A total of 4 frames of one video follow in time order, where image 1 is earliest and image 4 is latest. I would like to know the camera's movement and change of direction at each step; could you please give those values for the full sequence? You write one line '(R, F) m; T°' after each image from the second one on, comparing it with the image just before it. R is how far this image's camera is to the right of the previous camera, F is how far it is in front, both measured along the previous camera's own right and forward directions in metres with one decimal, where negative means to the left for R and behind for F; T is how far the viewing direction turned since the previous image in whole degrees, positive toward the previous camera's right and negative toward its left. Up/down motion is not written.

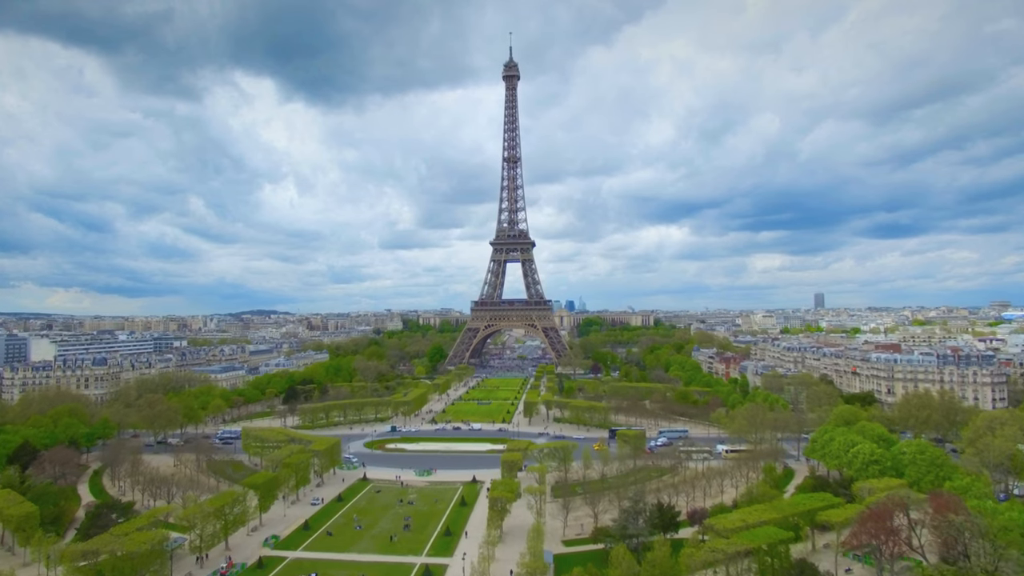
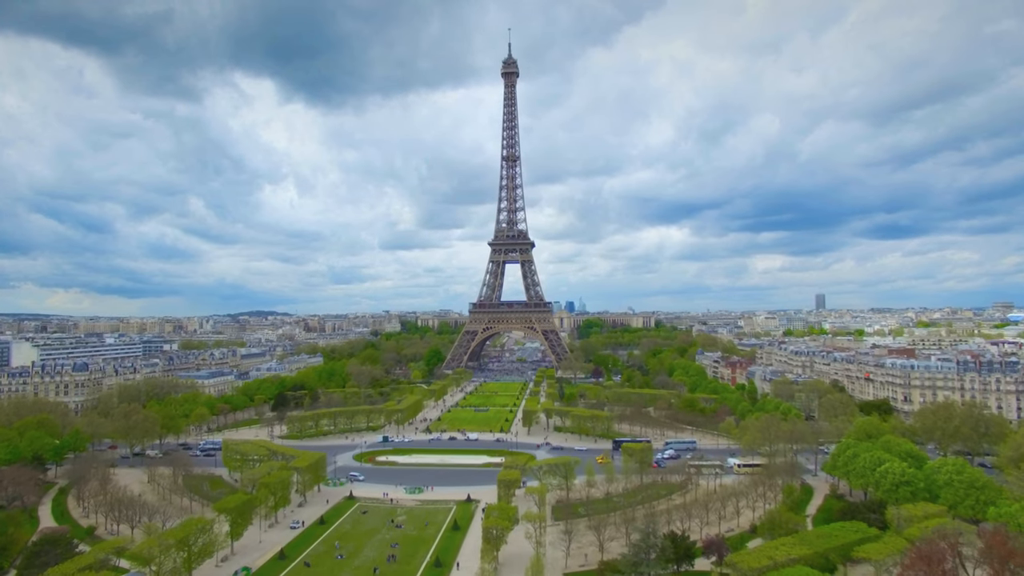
(+0.1, +2.8) m; 0°
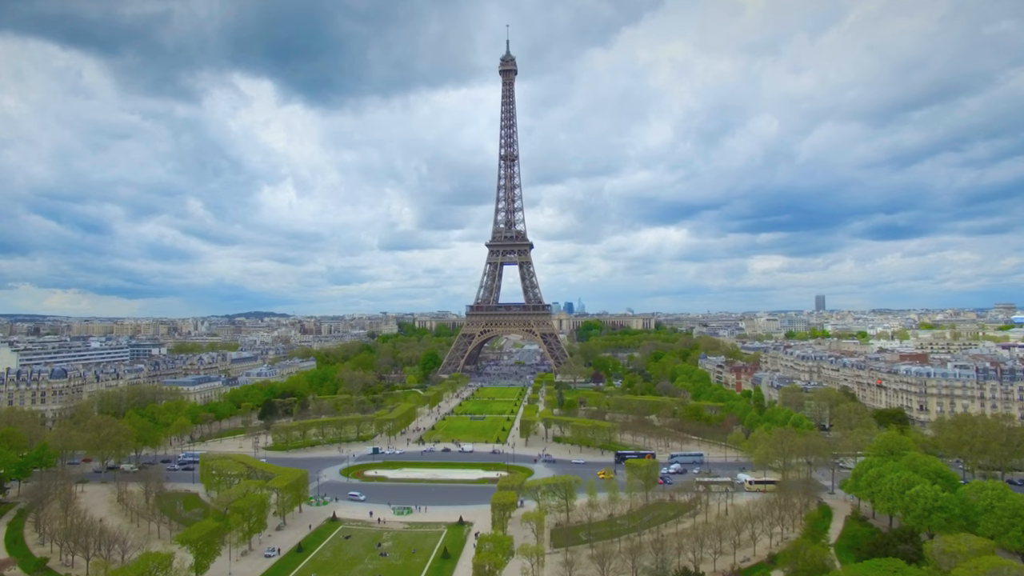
(+0.2, +2.7) m; 0°
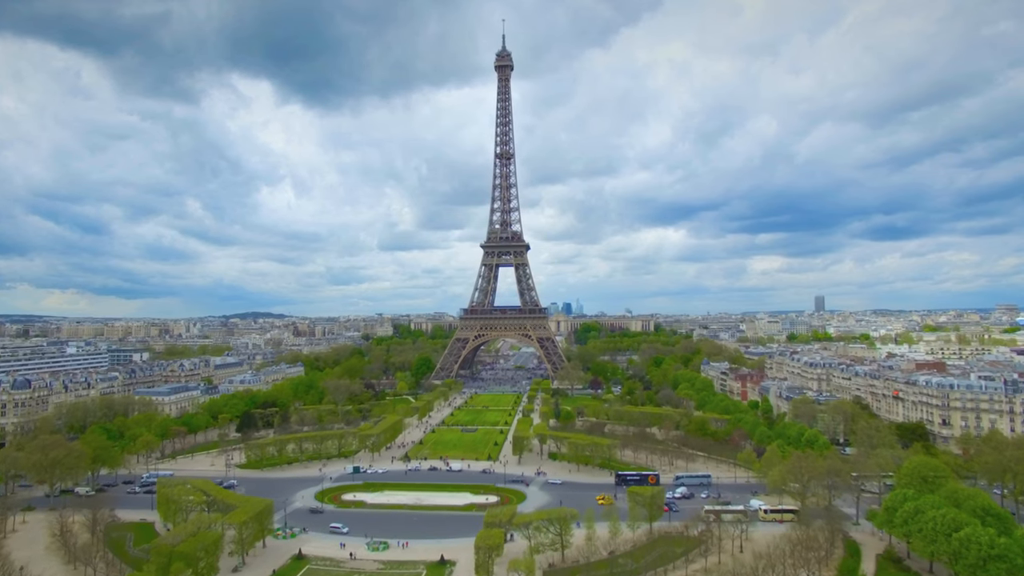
(+0.5, +3.8) m; 0°
